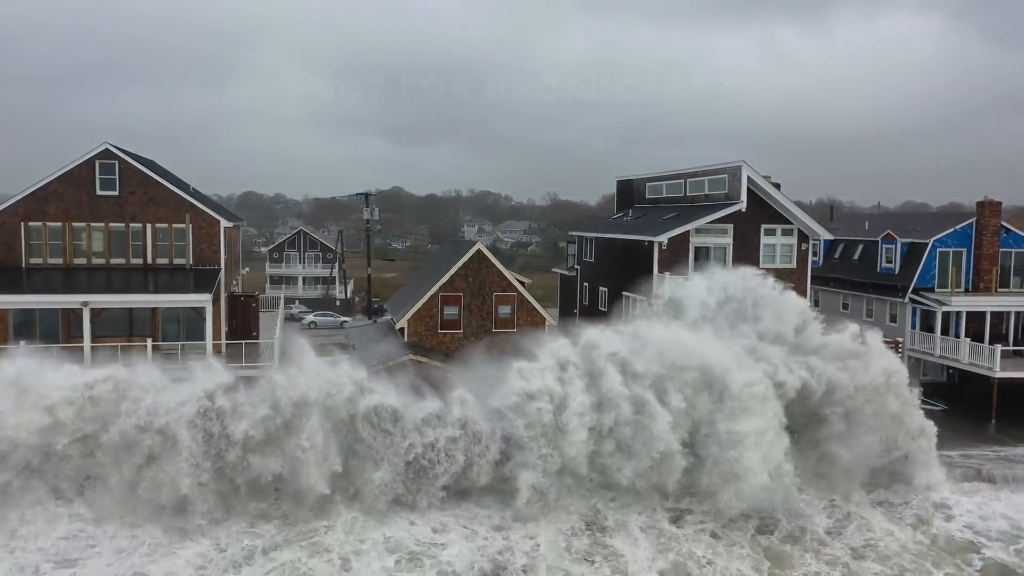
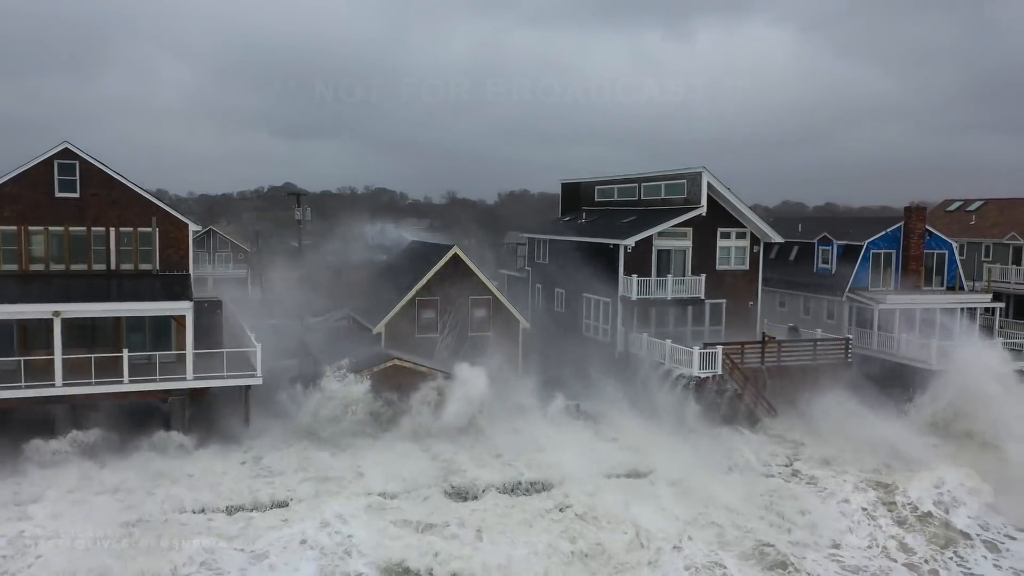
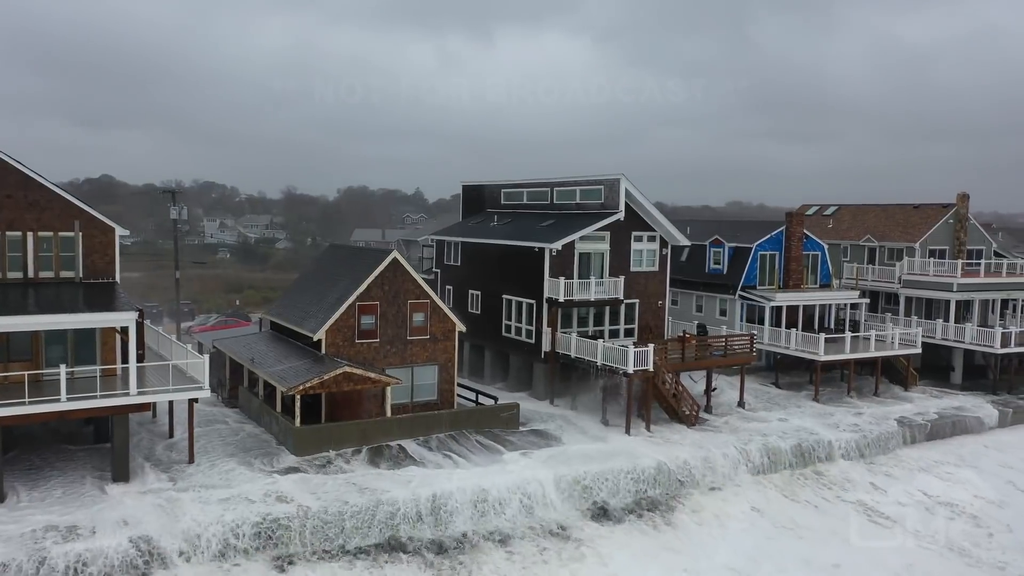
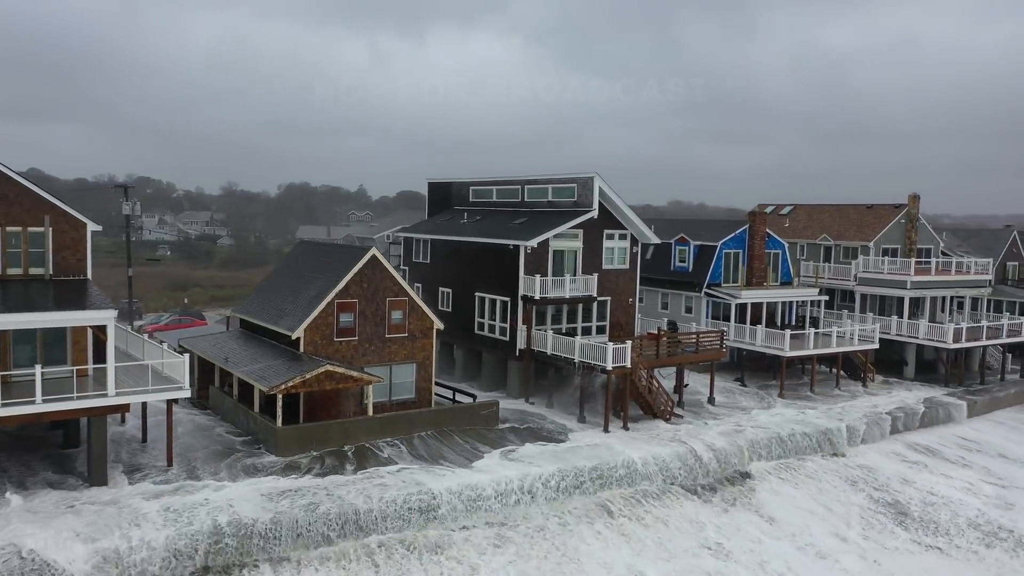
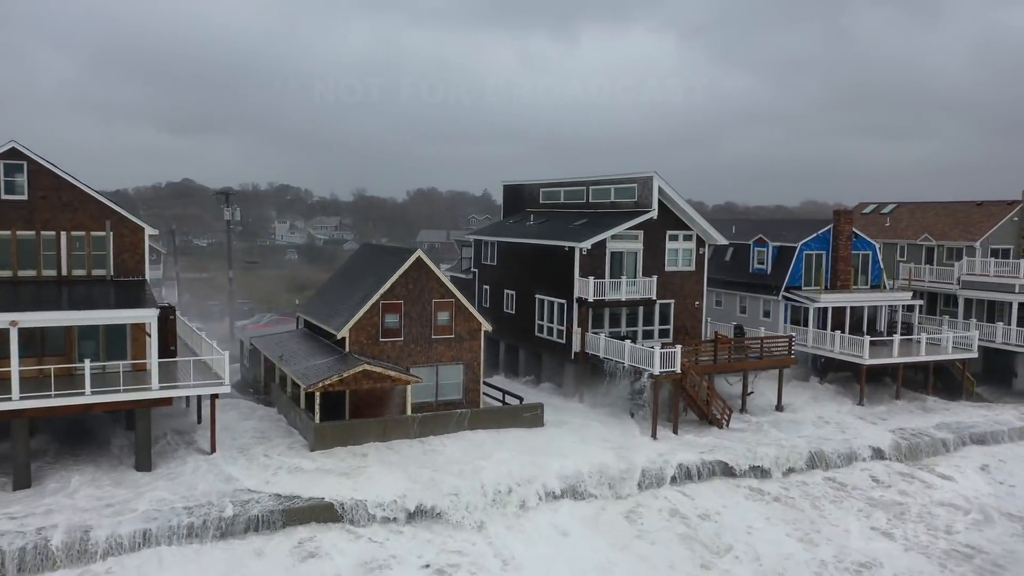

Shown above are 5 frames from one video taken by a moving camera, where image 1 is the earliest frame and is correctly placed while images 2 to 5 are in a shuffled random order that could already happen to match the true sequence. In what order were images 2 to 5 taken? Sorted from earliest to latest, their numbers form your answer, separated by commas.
2, 5, 3, 4
